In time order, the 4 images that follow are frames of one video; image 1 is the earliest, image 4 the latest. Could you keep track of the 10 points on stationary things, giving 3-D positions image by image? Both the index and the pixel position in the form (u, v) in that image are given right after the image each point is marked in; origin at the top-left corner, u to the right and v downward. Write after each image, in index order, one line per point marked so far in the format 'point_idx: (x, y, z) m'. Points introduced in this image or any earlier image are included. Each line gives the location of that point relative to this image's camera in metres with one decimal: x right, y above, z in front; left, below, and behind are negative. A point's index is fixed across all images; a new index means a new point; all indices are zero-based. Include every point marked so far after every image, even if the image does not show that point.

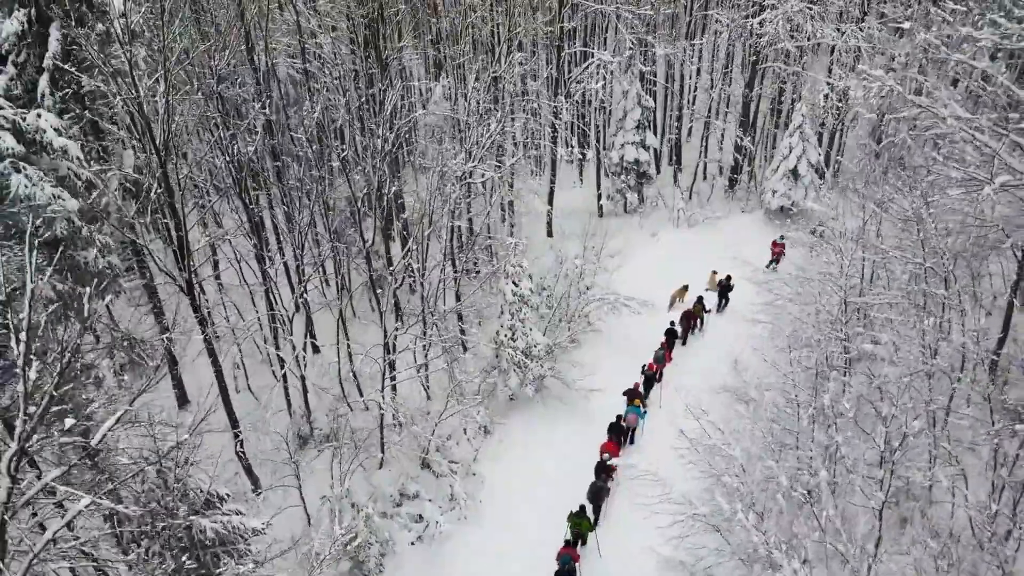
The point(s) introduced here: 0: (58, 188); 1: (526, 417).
0: (-6.9, +1.5, +9.2) m
1: (+0.4, -3.4, +16.5) m
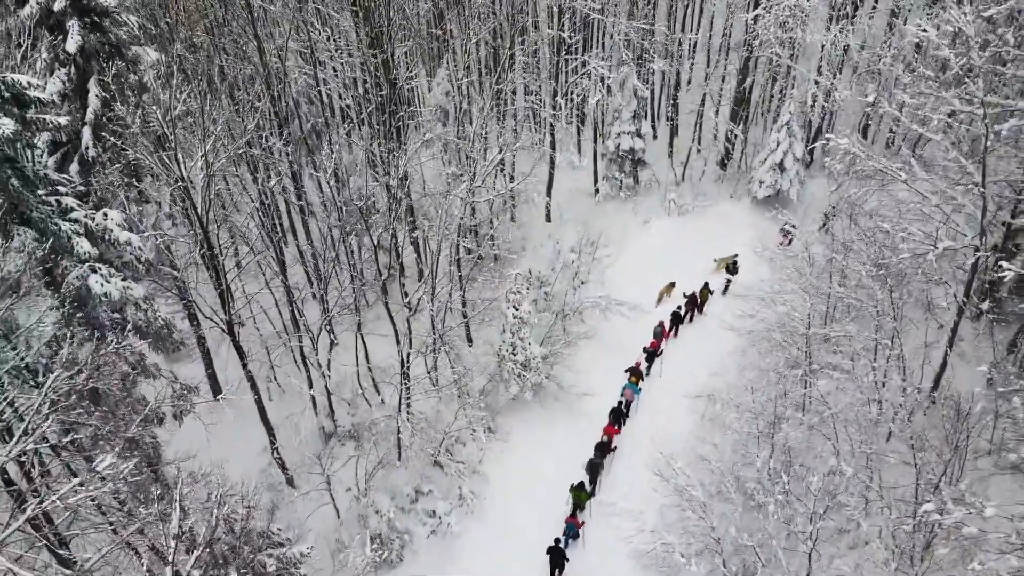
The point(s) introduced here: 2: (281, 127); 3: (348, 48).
0: (-6.8, +0.2, +10.7) m
1: (+0.4, -3.9, +18.5) m
2: (-6.3, +4.5, +16.5) m
3: (-4.6, +6.8, +17.1) m
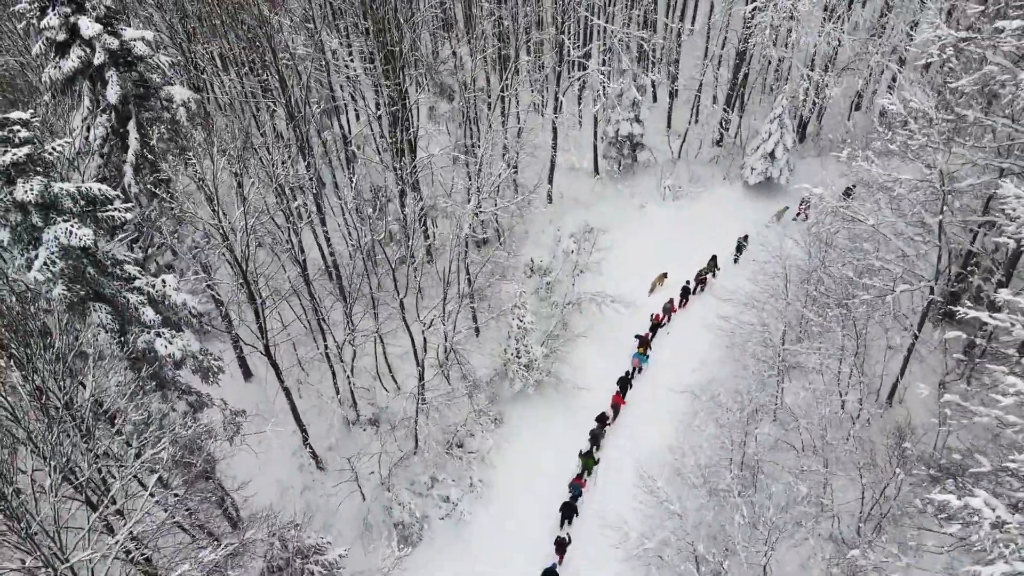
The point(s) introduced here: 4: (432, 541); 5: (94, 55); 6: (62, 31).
0: (-6.7, -1.0, +12.4) m
1: (+0.5, -4.2, +20.6) m
2: (-6.2, +3.9, +17.7) m
3: (-4.5, +6.3, +18.0) m
4: (-2.4, -7.4, +18.0) m
5: (-10.0, +5.7, +14.7) m
6: (-10.6, +6.1, +14.3) m
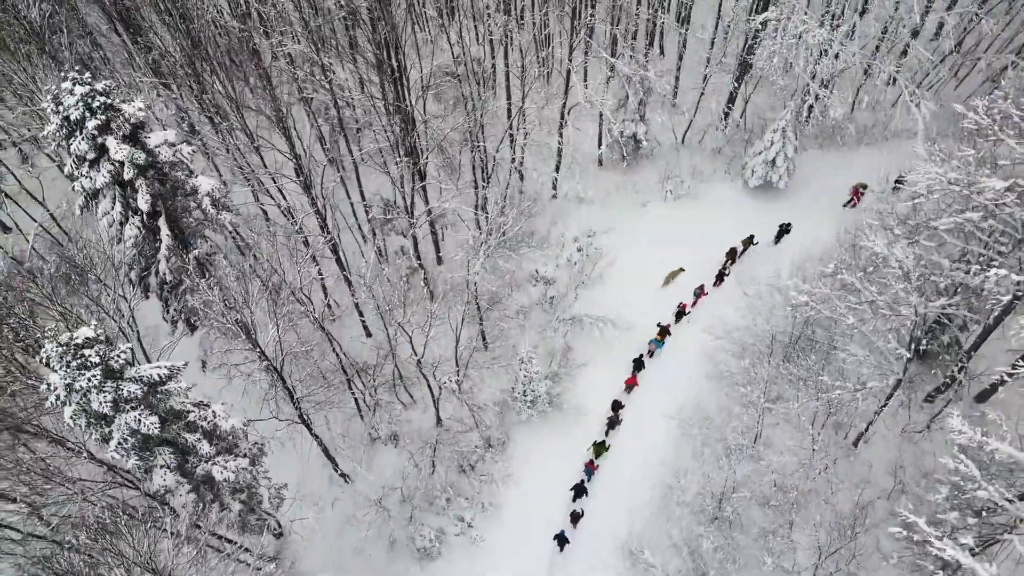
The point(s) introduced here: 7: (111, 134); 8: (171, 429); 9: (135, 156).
0: (-6.5, -3.9, +14.3) m
1: (+0.8, -5.6, +22.9) m
2: (-6.0, +1.8, +18.6) m
3: (-4.3, +4.2, +18.5) m
4: (-2.1, -9.3, +20.9) m
5: (-9.9, +3.0, +15.4) m
6: (-10.4, +3.3, +15.0) m
7: (-10.0, +3.8, +15.0) m
8: (-7.3, -3.1, +13.1) m
9: (-9.5, +3.3, +15.2) m
